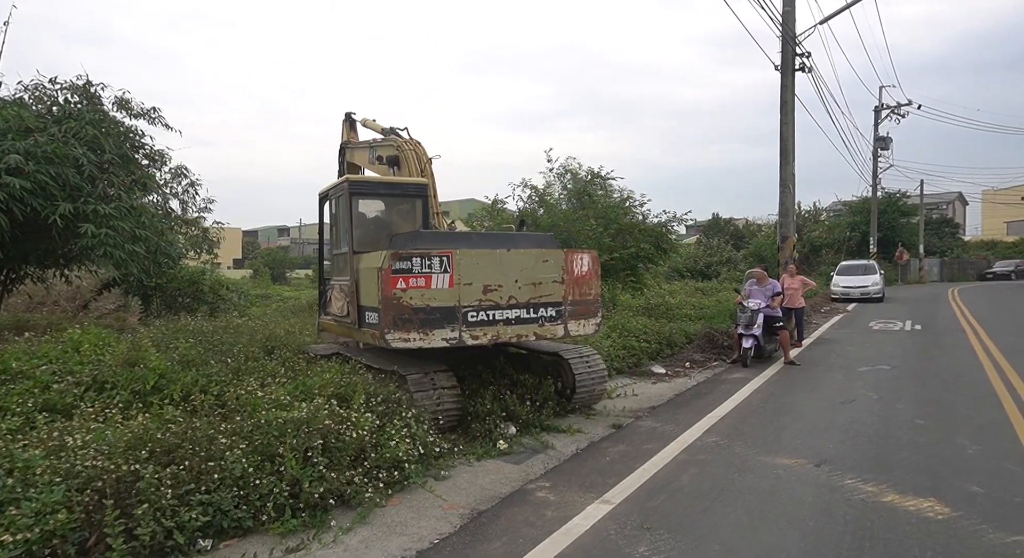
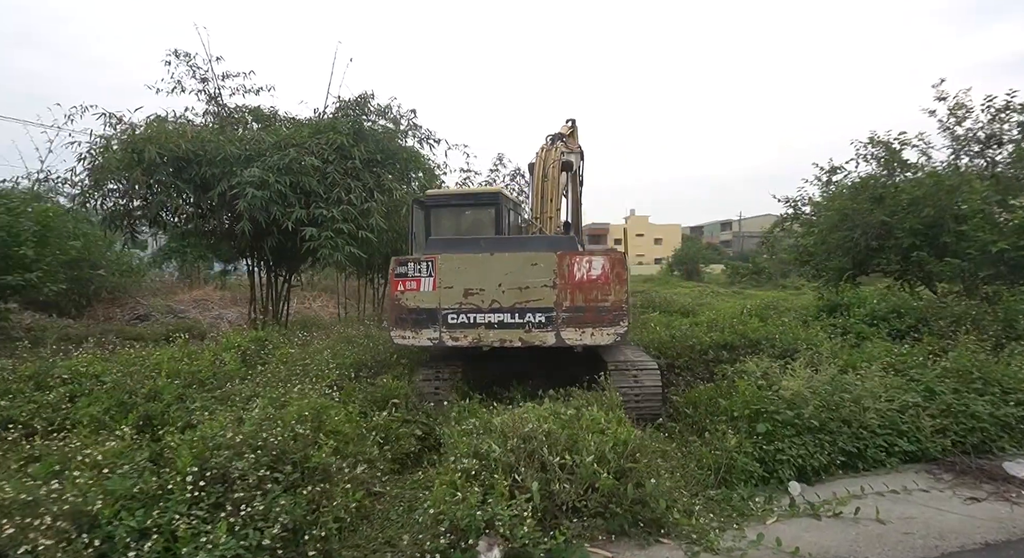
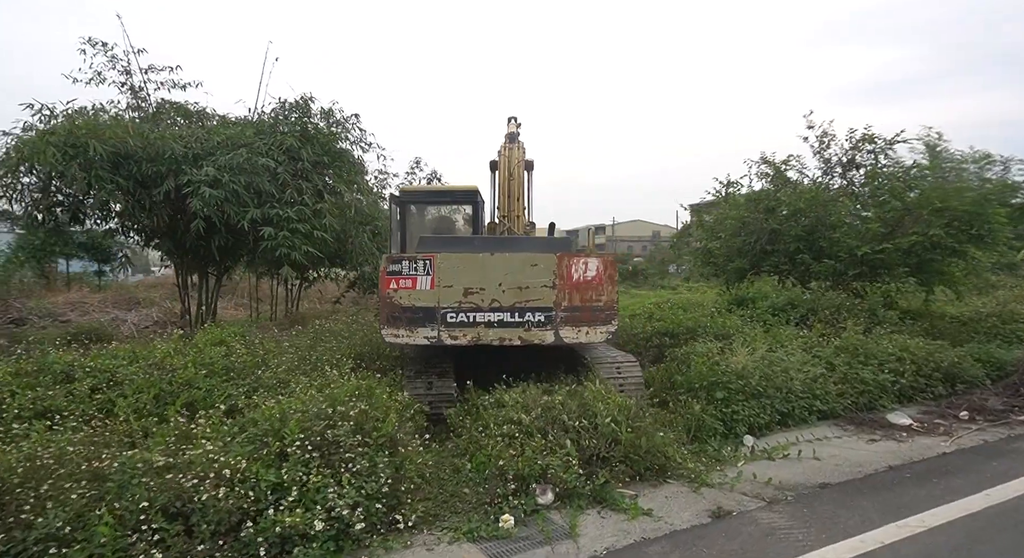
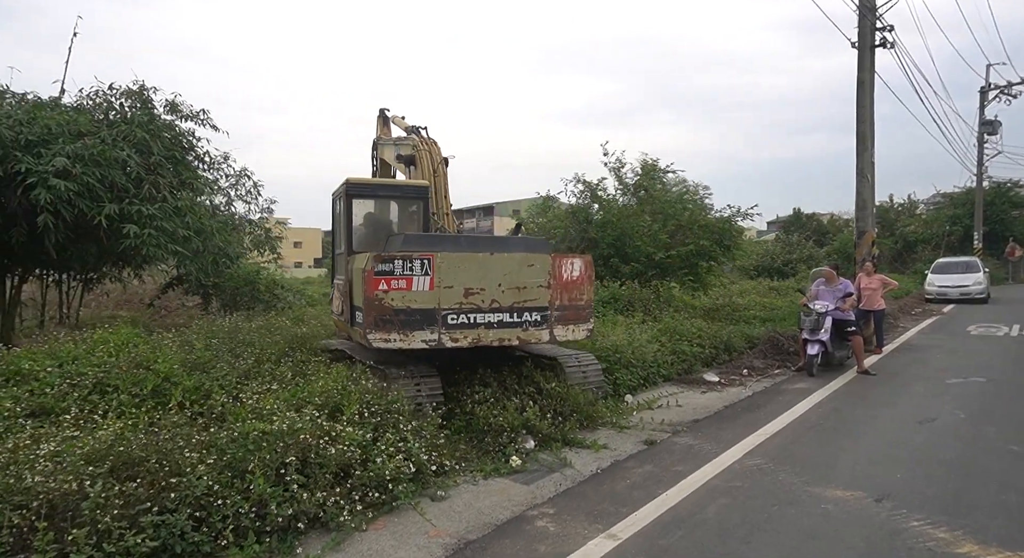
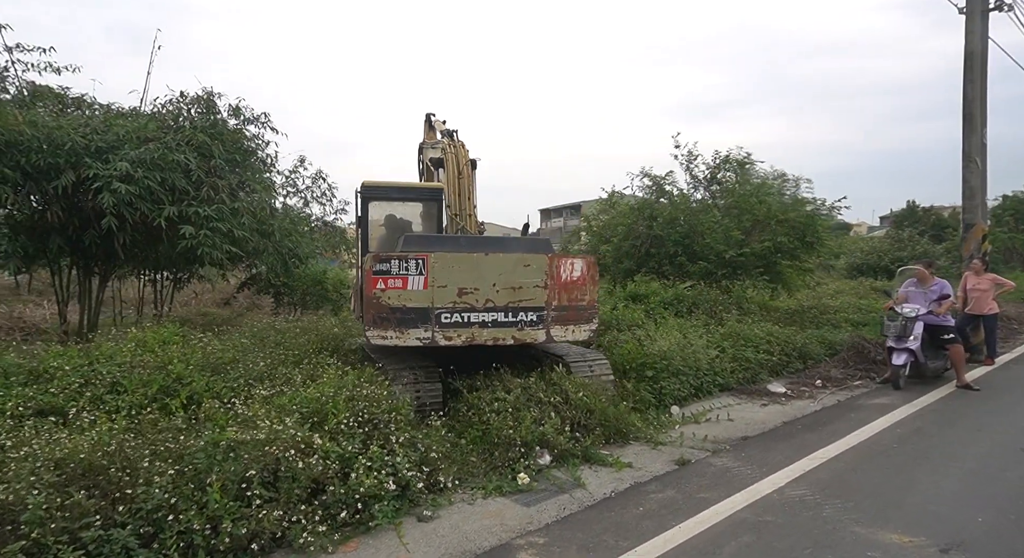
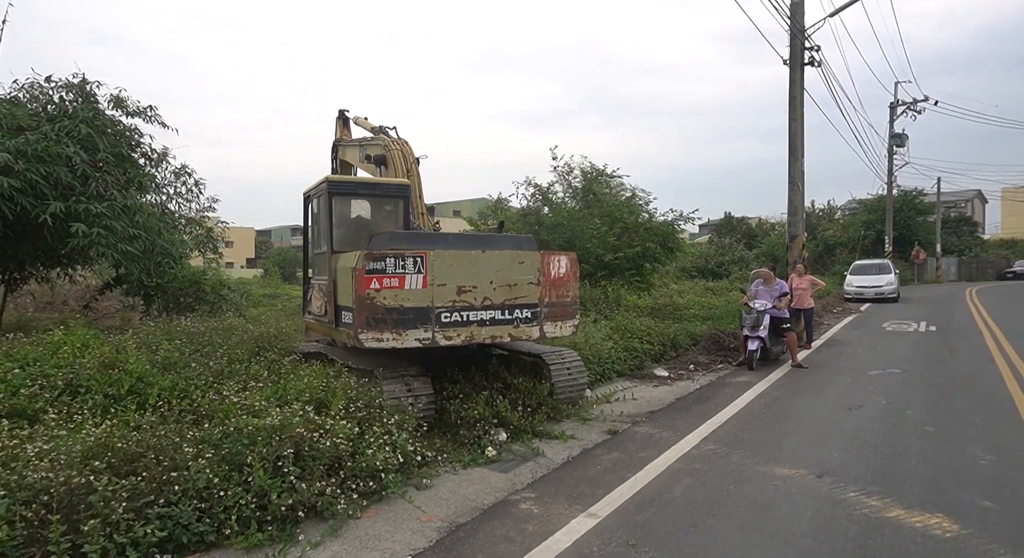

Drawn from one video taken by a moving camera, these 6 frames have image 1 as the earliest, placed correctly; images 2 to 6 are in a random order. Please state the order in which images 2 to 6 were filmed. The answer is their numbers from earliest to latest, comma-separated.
6, 4, 5, 3, 2
